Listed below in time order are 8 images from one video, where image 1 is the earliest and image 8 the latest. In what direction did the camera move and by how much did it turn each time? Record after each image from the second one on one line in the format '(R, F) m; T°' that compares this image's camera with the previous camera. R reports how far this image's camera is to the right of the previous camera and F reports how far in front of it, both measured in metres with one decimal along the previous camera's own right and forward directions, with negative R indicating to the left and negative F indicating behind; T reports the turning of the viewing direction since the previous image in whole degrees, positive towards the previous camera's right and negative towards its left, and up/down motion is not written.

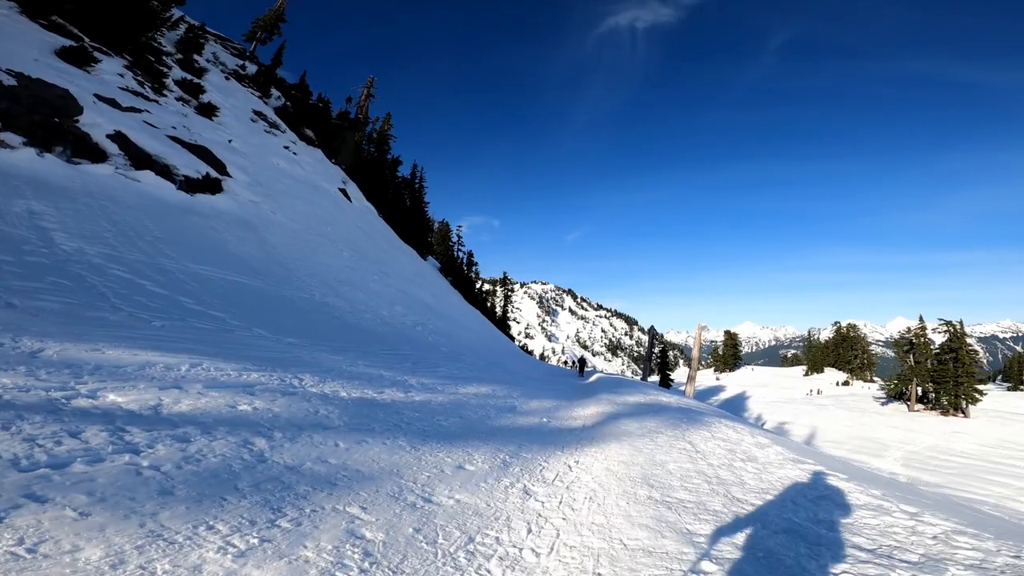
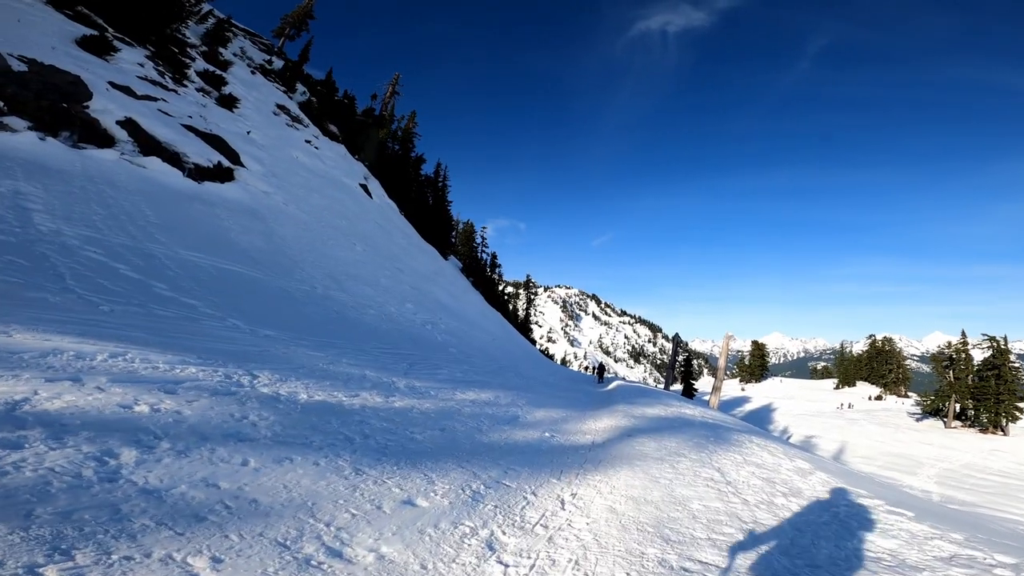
(+0.6, +1.6) m; -3°
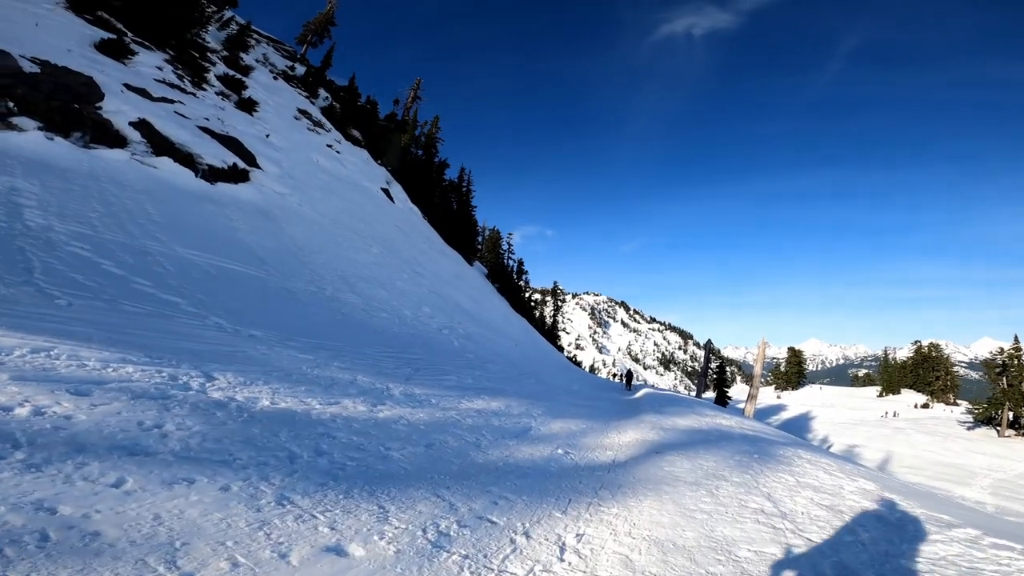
(+0.5, +1.4) m; -4°
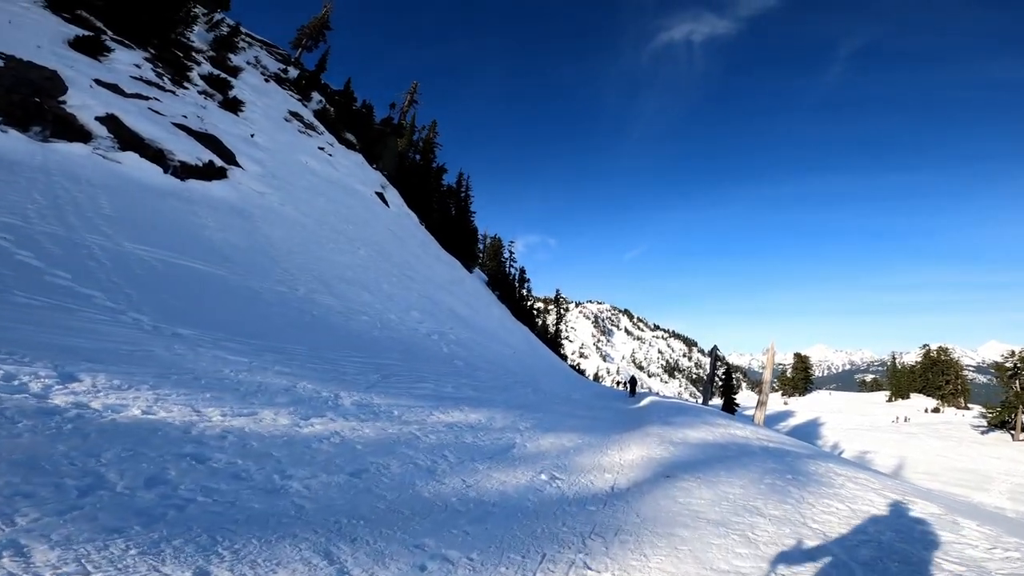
(+0.6, +1.8) m; 0°
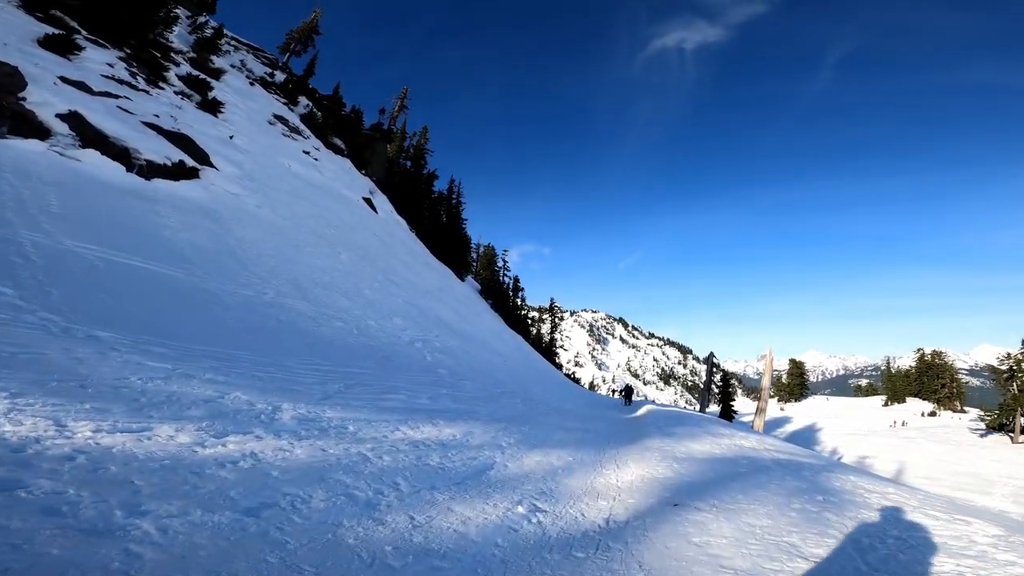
(+0.4, +1.3) m; +1°
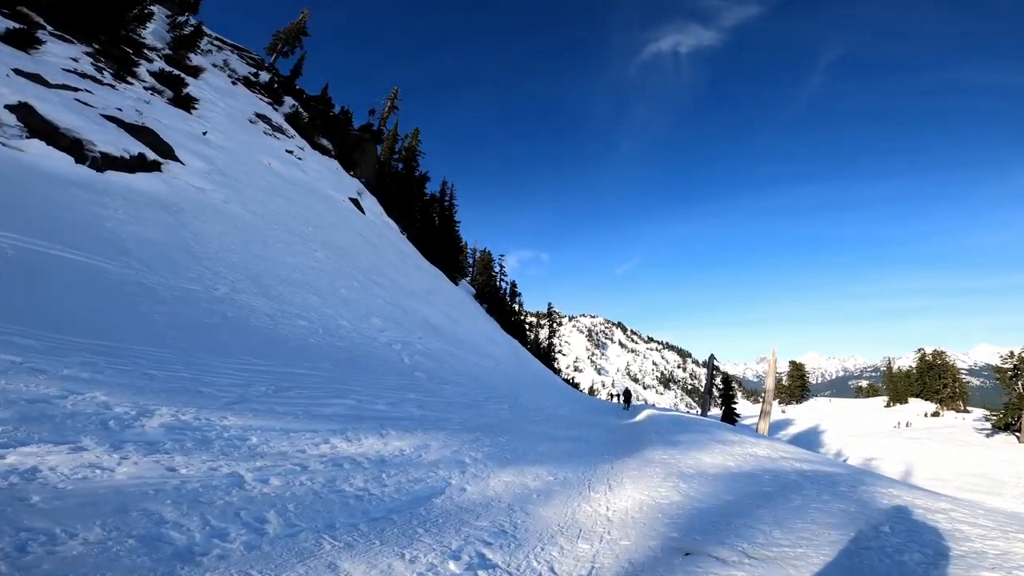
(+0.6, +1.8) m; 0°
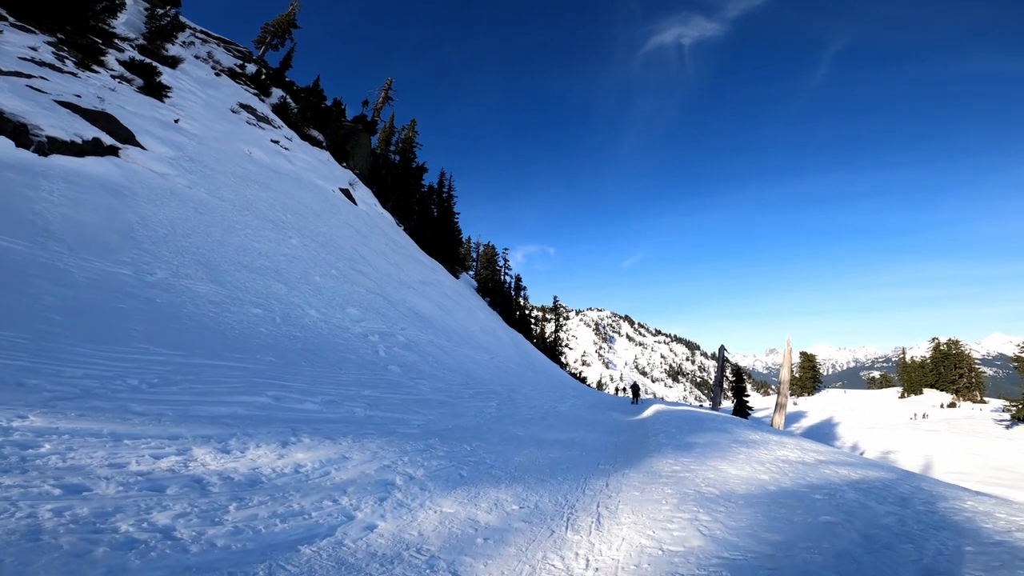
(+0.7, +2.1) m; -1°
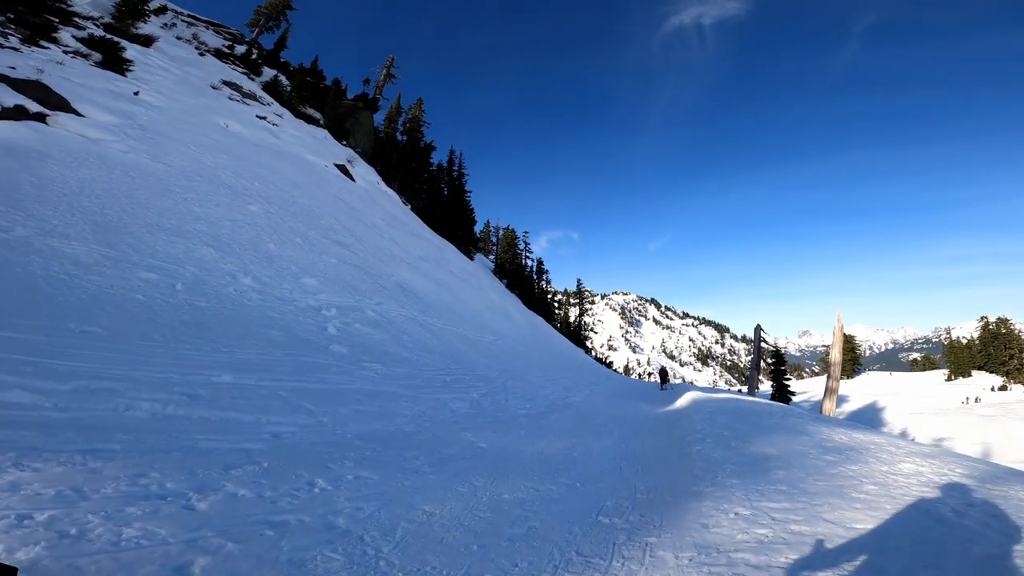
(+1.1, +3.9) m; -3°
